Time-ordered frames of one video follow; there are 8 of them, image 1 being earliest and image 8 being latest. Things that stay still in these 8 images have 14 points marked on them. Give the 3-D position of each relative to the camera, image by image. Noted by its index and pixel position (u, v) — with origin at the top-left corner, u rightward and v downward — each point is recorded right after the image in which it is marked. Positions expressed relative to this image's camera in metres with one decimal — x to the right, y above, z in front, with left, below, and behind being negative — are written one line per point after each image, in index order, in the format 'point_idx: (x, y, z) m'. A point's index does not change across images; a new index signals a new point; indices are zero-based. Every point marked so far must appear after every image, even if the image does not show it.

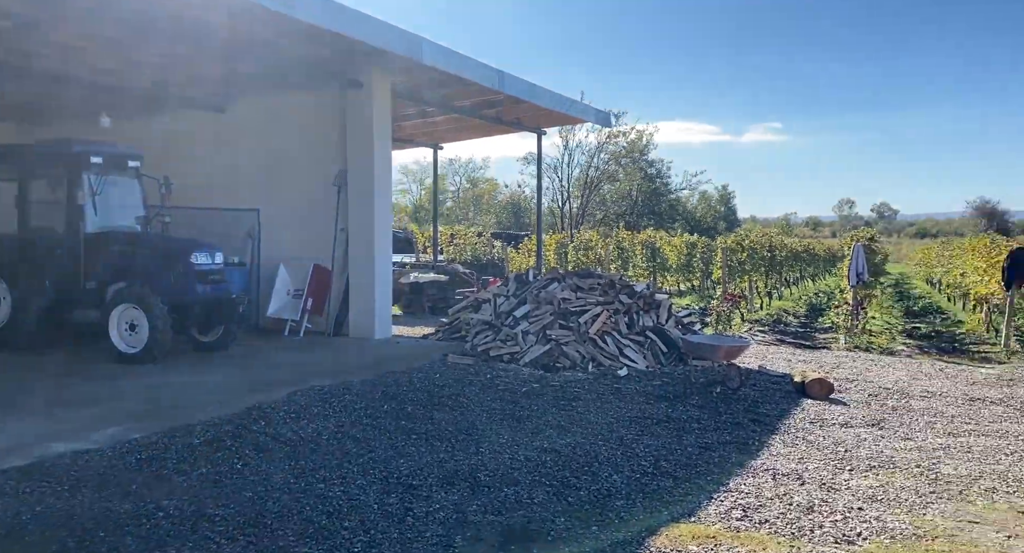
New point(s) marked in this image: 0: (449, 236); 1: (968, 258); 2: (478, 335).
0: (-1.2, +0.8, +14.3) m
1: (+10.9, +0.5, +18.0) m
2: (-0.3, -0.6, +7.2) m
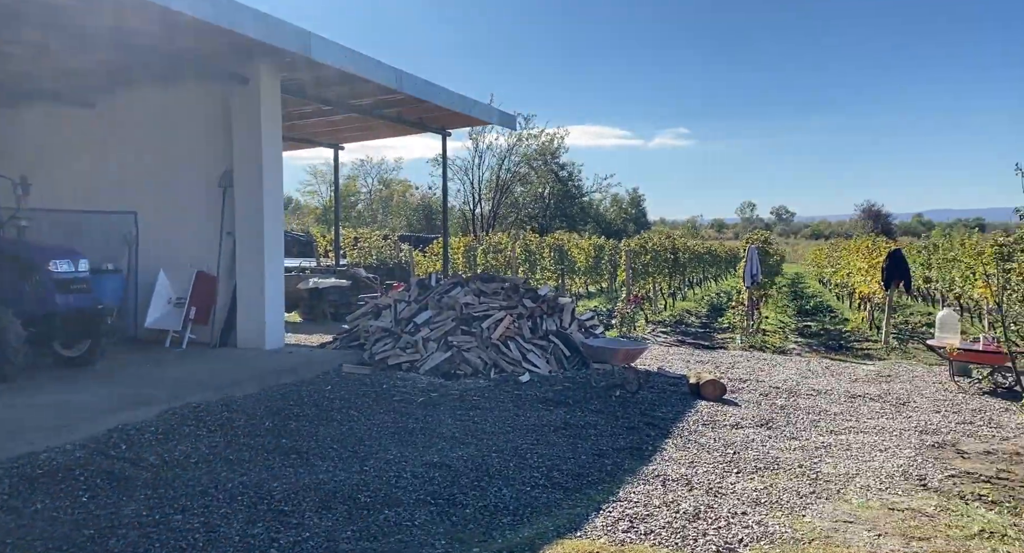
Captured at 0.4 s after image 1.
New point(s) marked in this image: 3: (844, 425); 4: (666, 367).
0: (-2.9, +0.7, +14.0) m
1: (+8.6, +0.5, +19.0) m
2: (-1.3, -0.6, +7.1) m
3: (+2.8, -1.3, +6.4) m
4: (+1.8, -1.0, +8.8) m
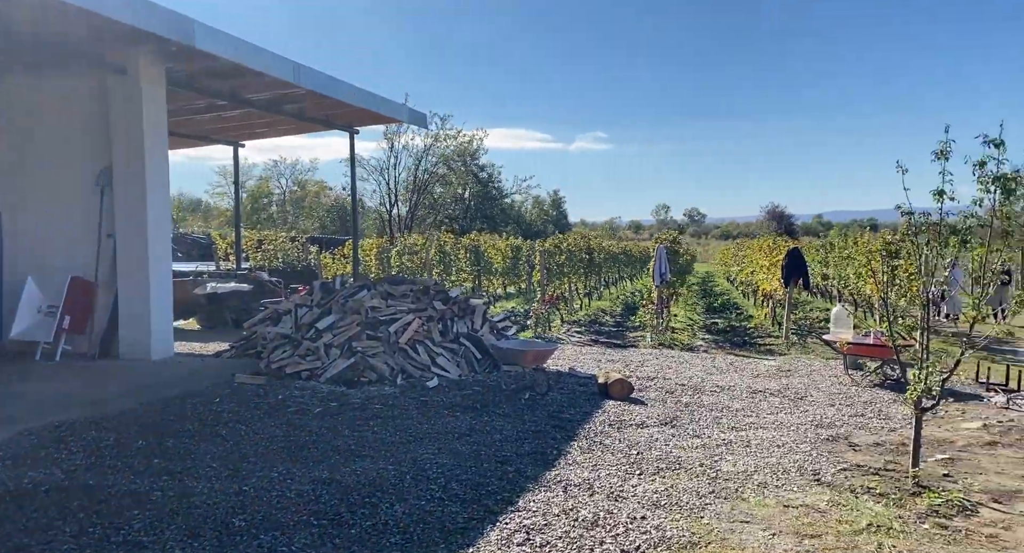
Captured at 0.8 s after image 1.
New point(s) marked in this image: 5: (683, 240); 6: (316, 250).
0: (-4.5, +0.6, +13.5) m
1: (+6.4, +0.5, +19.7) m
2: (-2.1, -0.7, +6.8) m
3: (+2.0, -1.2, +6.5) m
4: (+0.8, -1.0, +8.8) m
5: (+4.3, +0.9, +18.9) m
6: (-3.4, +0.5, +13.2) m
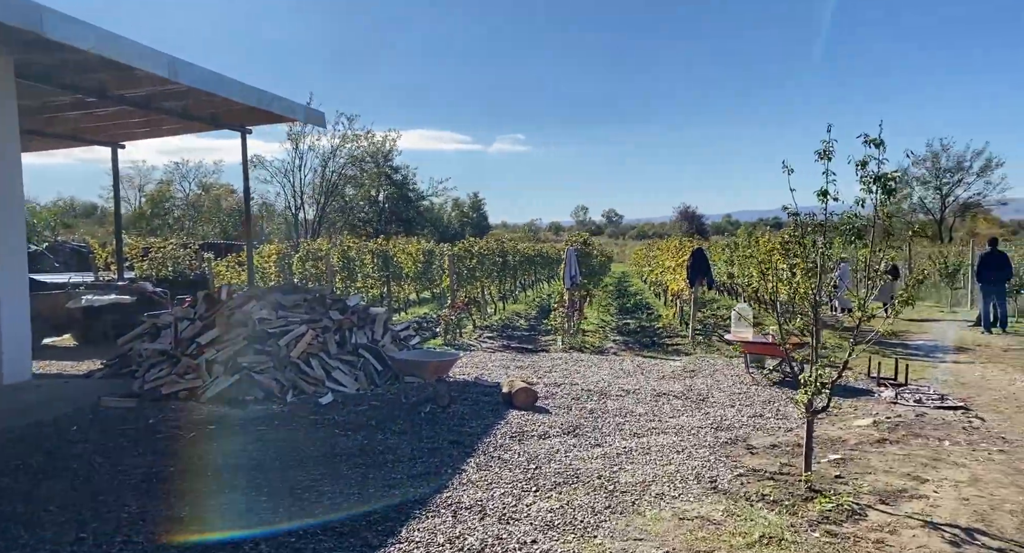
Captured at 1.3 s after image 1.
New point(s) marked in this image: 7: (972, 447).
0: (-6.1, +0.5, +12.7) m
1: (+4.1, +0.5, +20.1) m
2: (-3.0, -0.8, +6.3) m
3: (+1.2, -1.3, +6.5) m
4: (-0.3, -1.1, +8.6) m
5: (+2.1, +0.9, +19.1) m
6: (-5.0, +0.3, +12.6) m
7: (+3.6, -1.4, +6.0) m
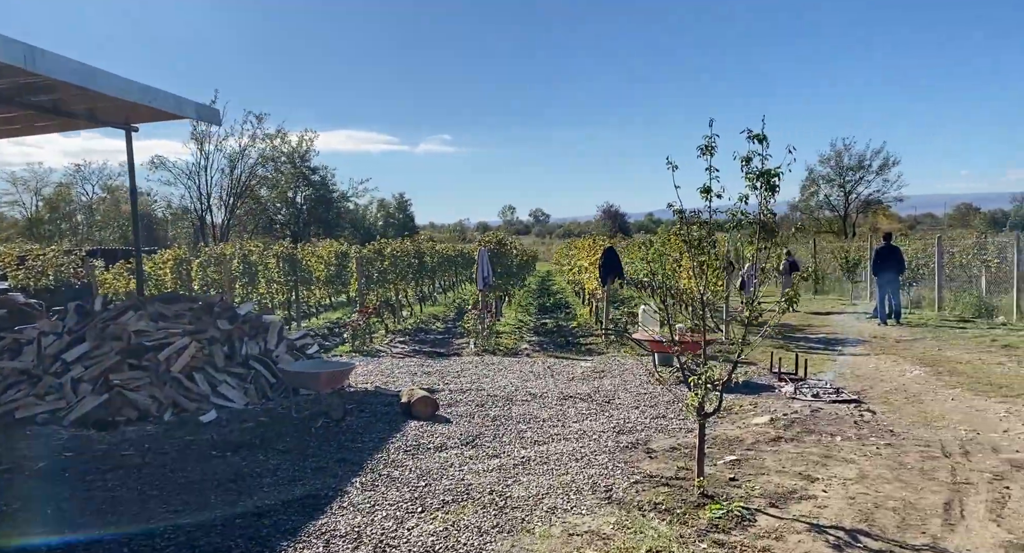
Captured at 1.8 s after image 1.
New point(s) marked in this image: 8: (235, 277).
0: (-7.6, +0.3, +11.8) m
1: (+1.8, +0.5, +20.2) m
2: (-3.8, -0.9, +5.7) m
3: (+0.3, -1.3, +6.4) m
4: (-1.4, -1.2, +8.4) m
5: (-0.1, +0.9, +19.0) m
6: (-6.5, +0.2, +11.8) m
7: (+2.8, -1.3, +6.1) m
8: (-4.7, 0.0, +12.9) m
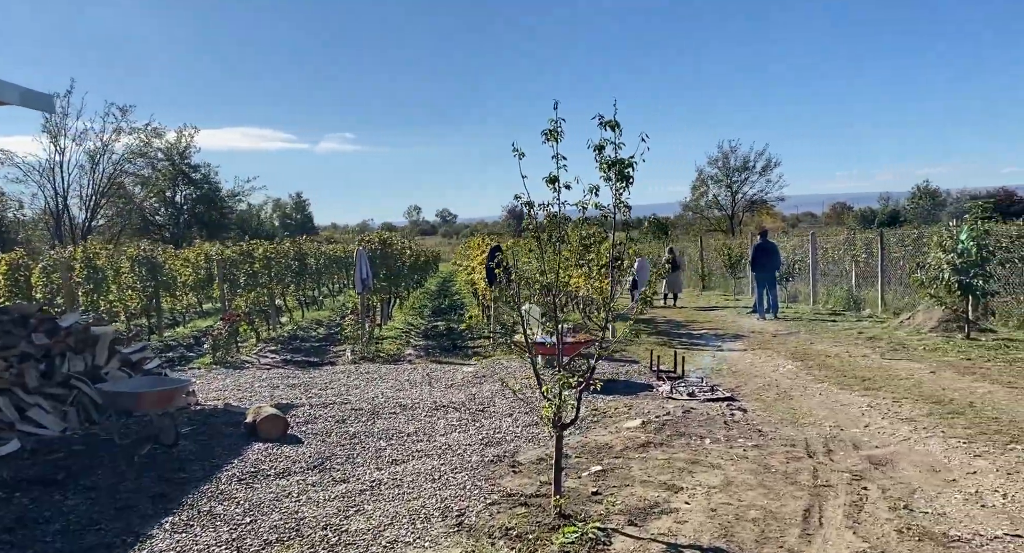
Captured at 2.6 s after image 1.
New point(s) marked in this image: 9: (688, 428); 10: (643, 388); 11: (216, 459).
0: (-9.4, +0.2, +10.3) m
1: (-1.2, +0.5, +19.8) m
2: (-4.8, -1.0, +4.8) m
3: (-0.8, -1.4, +5.9) m
4: (-2.8, -1.2, +7.7) m
5: (-2.9, +0.8, +18.4) m
6: (-8.3, +0.1, +10.4) m
7: (+1.7, -1.3, +6.0) m
8: (-6.7, -0.1, +11.8) m
9: (+1.5, -1.3, +6.5) m
10: (+1.6, -1.4, +9.2) m
11: (-2.1, -1.3, +5.3) m
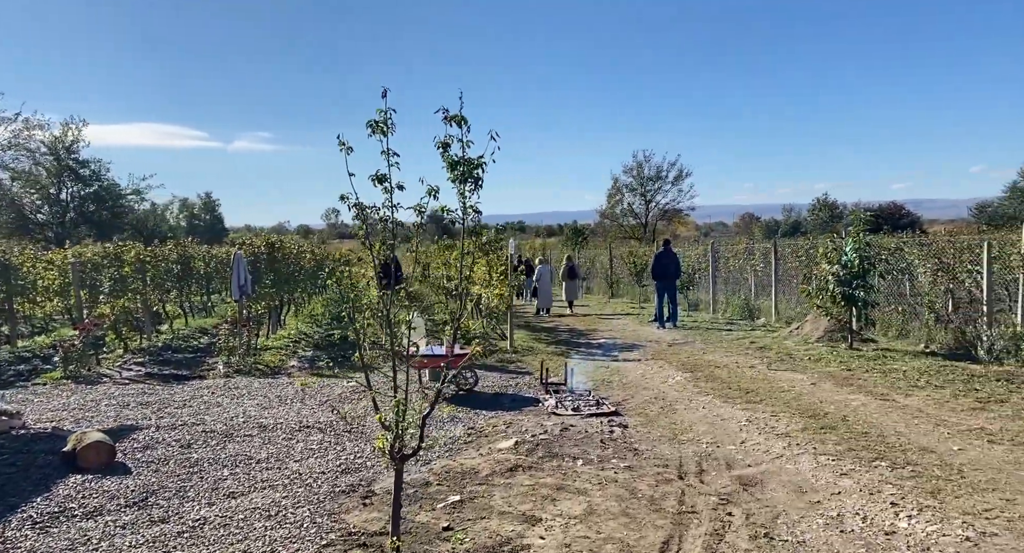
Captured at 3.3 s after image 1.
0: (-10.8, +0.1, +8.8) m
1: (-3.7, +0.3, +19.2) m
2: (-5.6, -1.0, +3.8) m
3: (-1.8, -1.4, +5.4) m
4: (-4.0, -1.3, +6.9) m
5: (-5.2, +0.7, +17.5) m
6: (-9.7, 0.0, +9.1) m
7: (+0.7, -1.4, +5.8) m
8: (-8.3, -0.2, +10.6) m
9: (+0.4, -1.4, +6.3) m
10: (+0.2, -1.5, +8.9) m
11: (-3.0, -1.4, +4.6) m
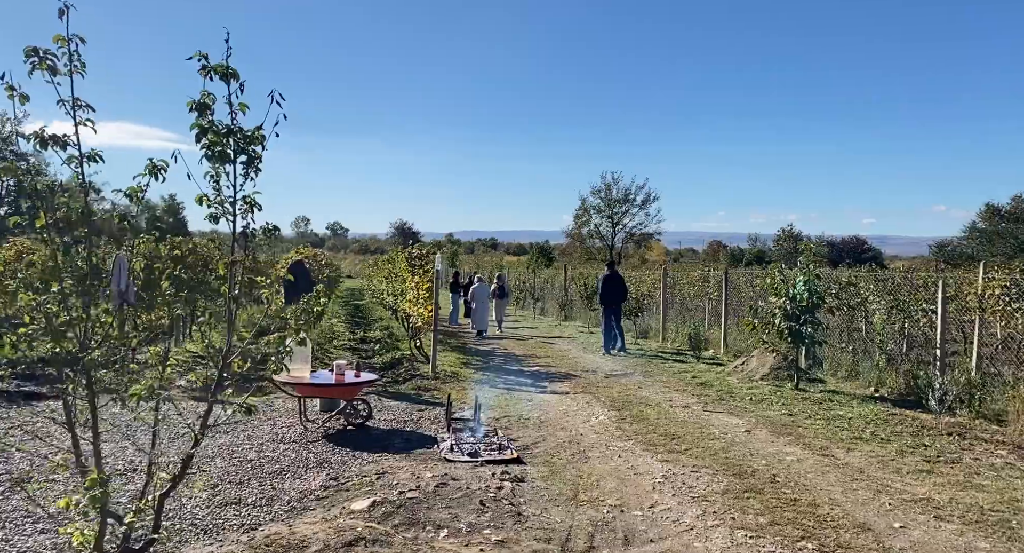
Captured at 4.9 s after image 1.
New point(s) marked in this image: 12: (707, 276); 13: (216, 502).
0: (-11.8, +0.4, +7.3) m
1: (-5.1, +0.1, +17.9) m
2: (-6.5, -0.9, +2.5) m
3: (-2.7, -1.5, +4.2) m
4: (-5.0, -1.3, +5.6) m
5: (-6.6, +0.5, +16.2) m
6: (-10.7, +0.2, +7.6) m
7: (-0.3, -1.6, +4.7) m
8: (-9.4, -0.1, +9.1) m
9: (-0.6, -1.6, +5.1) m
10: (-0.9, -1.7, +7.8) m
11: (-3.9, -1.3, +3.3) m
12: (+4.7, 0.0, +18.5) m
13: (-2.0, -1.5, +5.4) m
